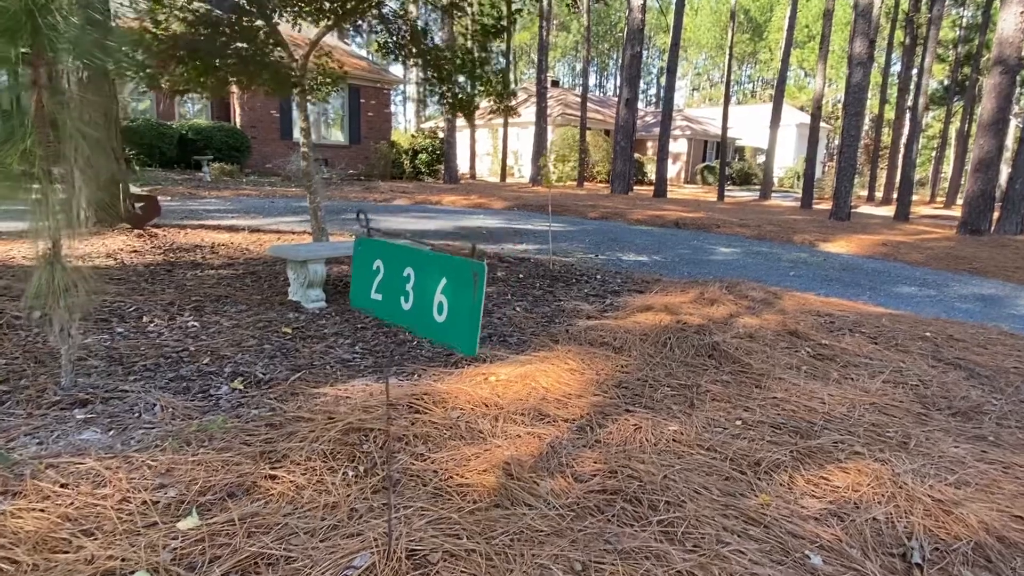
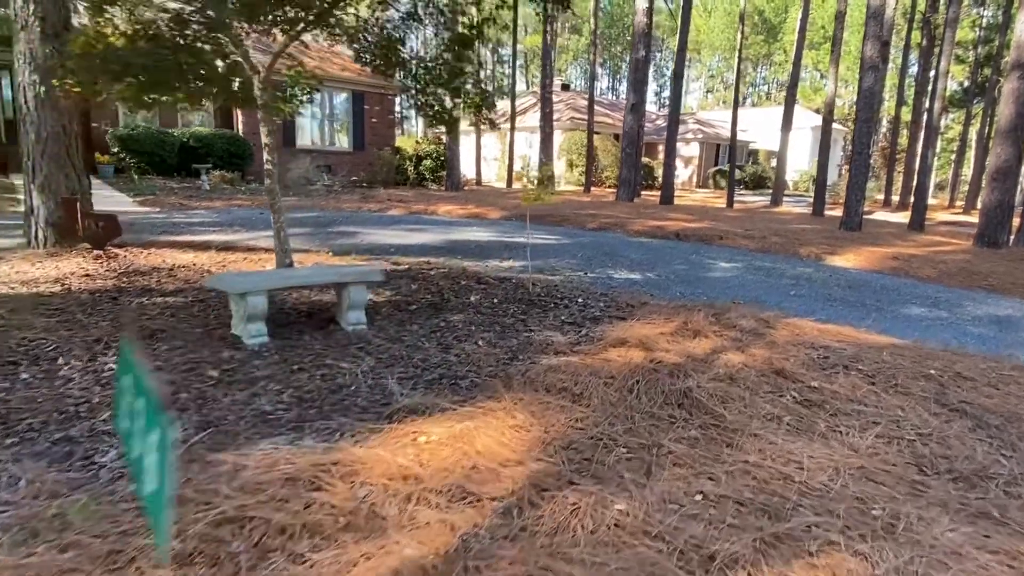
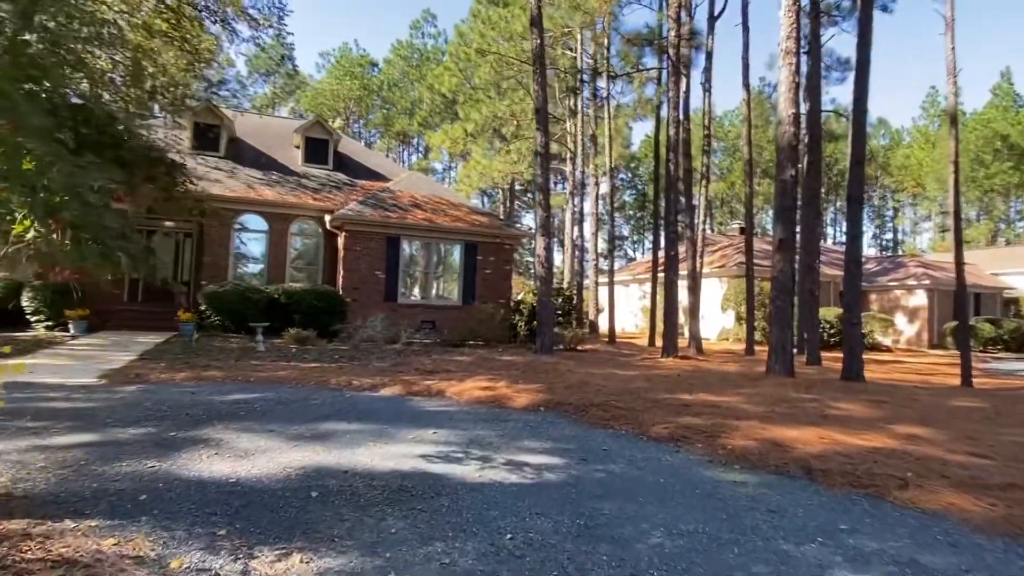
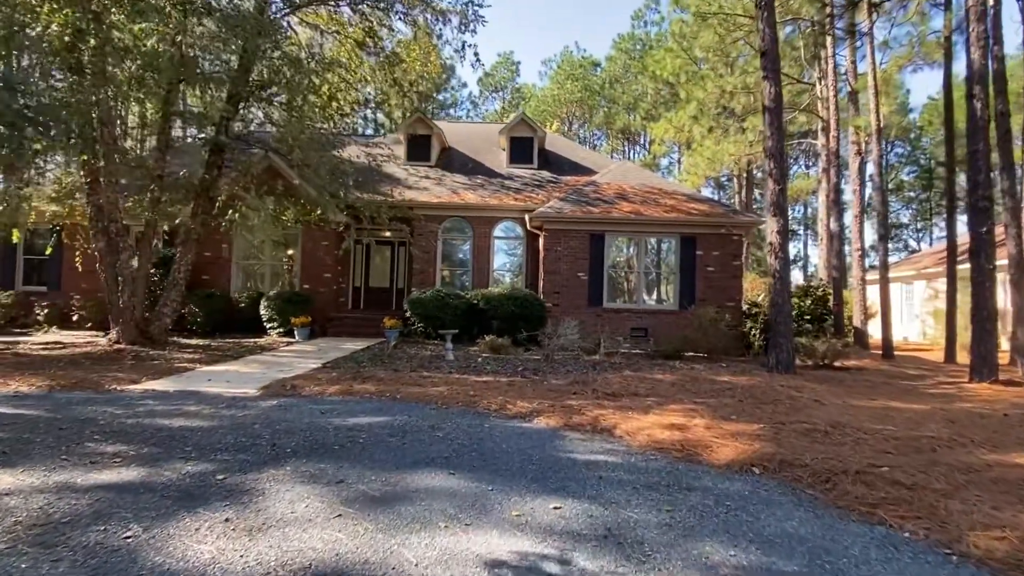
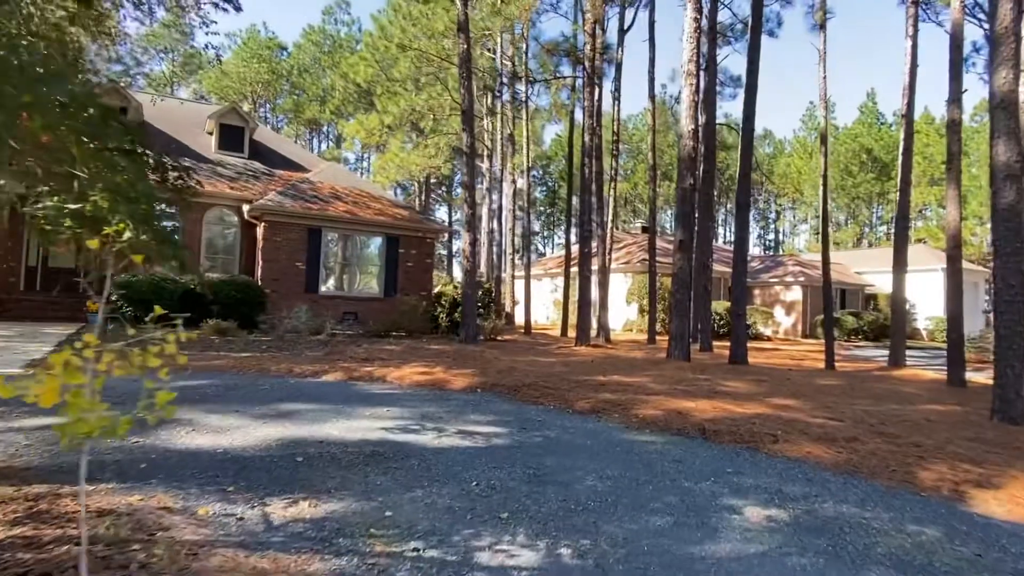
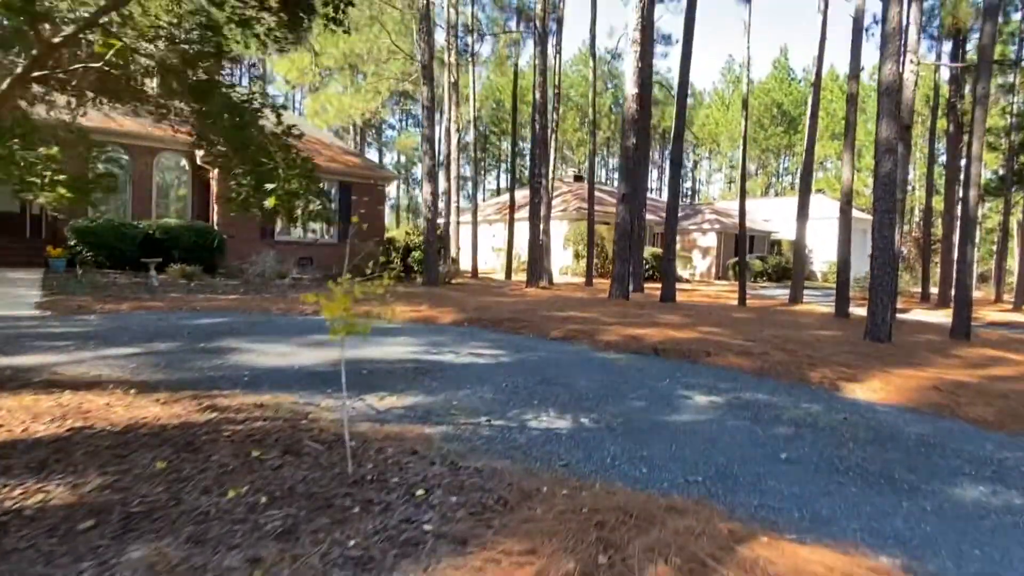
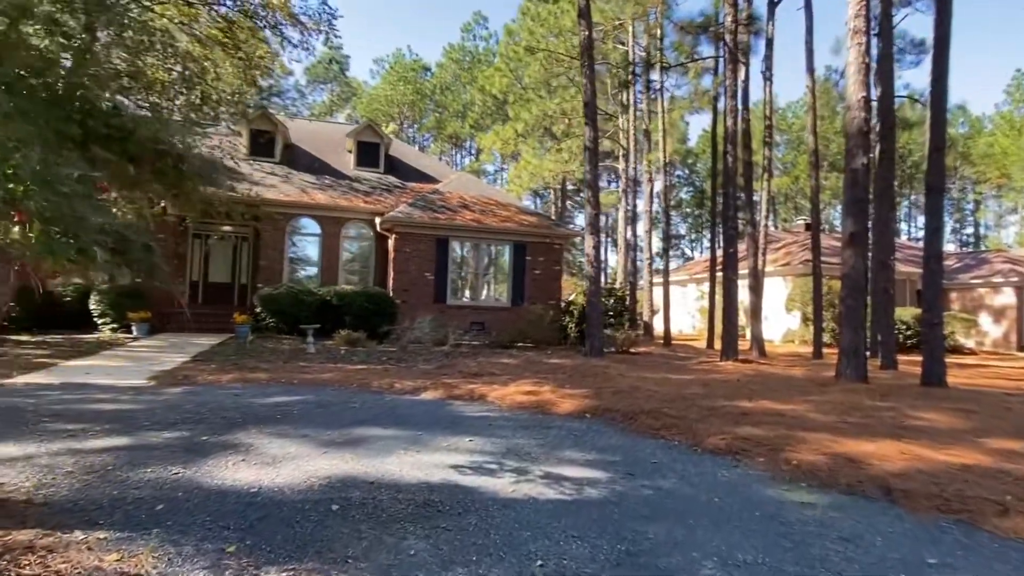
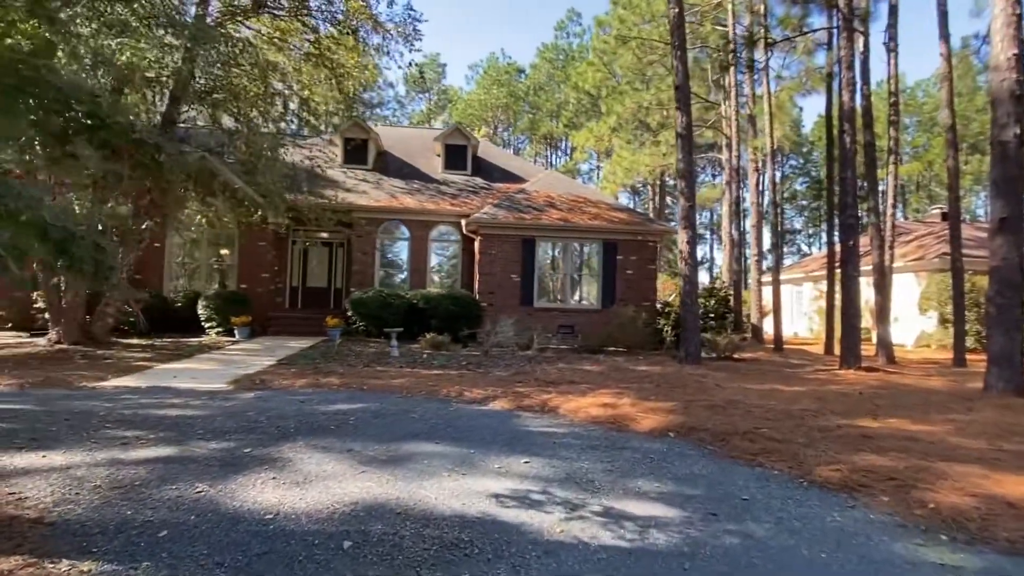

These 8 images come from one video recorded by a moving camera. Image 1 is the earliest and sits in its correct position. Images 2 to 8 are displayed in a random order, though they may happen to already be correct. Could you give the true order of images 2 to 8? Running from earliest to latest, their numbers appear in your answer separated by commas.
2, 6, 5, 3, 7, 8, 4
